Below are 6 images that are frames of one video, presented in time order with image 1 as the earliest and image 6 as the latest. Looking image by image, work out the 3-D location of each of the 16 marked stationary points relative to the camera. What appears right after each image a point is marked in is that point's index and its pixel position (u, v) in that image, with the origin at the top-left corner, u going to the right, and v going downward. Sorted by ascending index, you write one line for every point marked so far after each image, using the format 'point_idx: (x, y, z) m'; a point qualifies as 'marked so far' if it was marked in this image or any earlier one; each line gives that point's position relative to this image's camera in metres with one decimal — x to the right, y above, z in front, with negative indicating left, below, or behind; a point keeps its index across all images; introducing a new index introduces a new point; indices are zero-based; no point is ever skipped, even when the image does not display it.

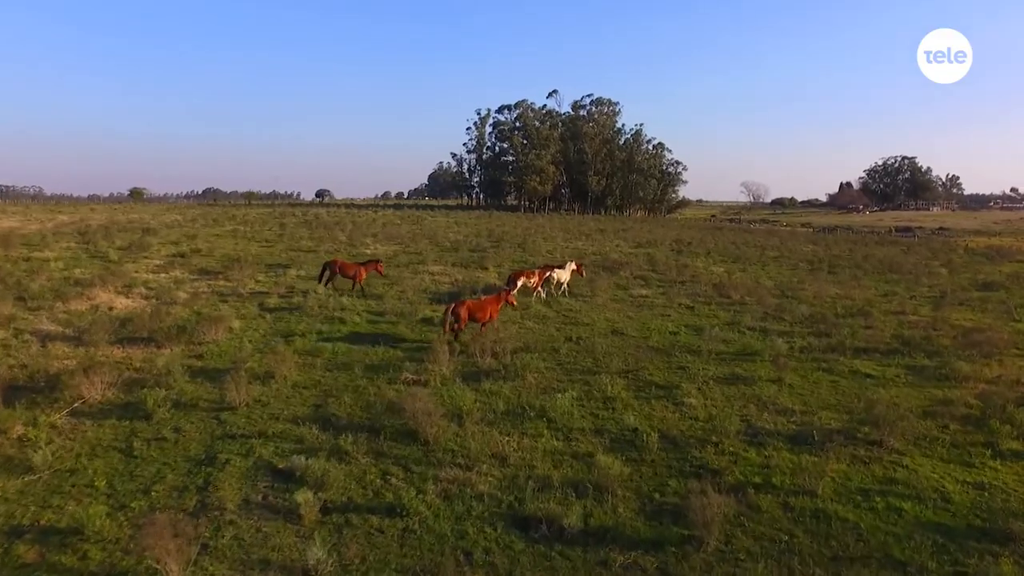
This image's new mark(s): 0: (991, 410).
0: (+7.8, -2.0, +11.1) m
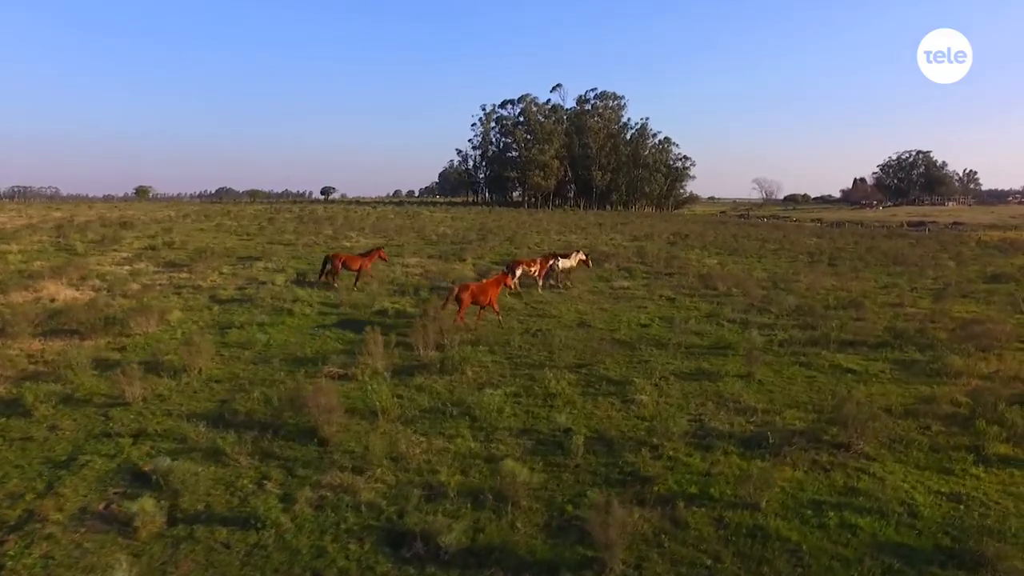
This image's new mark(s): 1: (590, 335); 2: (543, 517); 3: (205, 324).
0: (+6.7, -1.7, +9.7) m
1: (+1.7, -1.0, +14.7) m
2: (+0.3, -2.3, +6.9) m
3: (-6.8, -0.8, +15.1) m
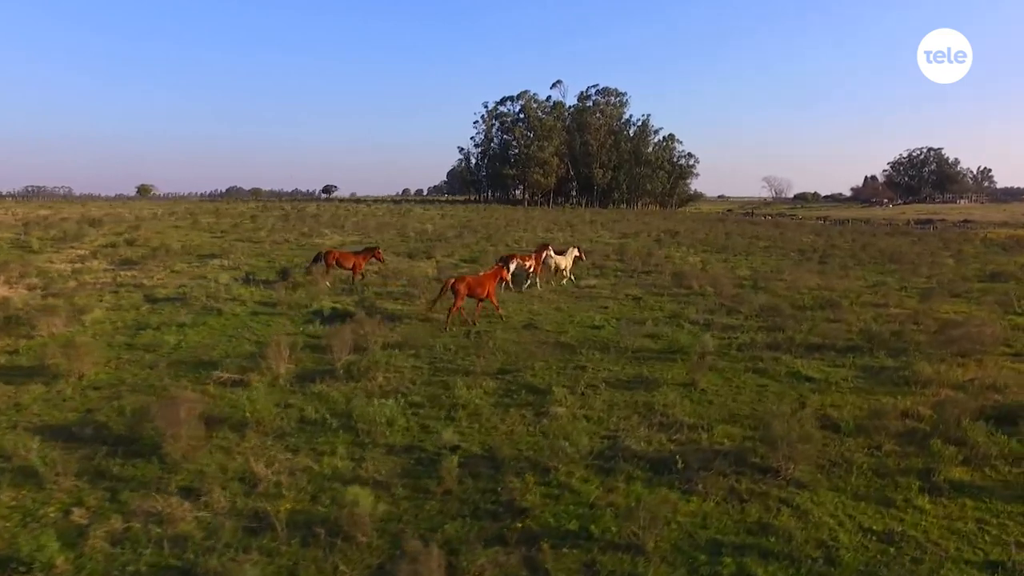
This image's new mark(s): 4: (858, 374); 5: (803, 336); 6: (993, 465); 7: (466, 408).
0: (+5.3, -1.7, +8.4) m
1: (+0.4, -1.0, +13.5) m
2: (-1.1, -2.3, +5.7) m
3: (-8.1, -0.7, +14.1) m
4: (+5.8, -1.4, +11.5) m
5: (+5.8, -1.0, +13.6) m
6: (+5.3, -2.0, +7.6) m
7: (-0.6, -1.6, +9.4) m
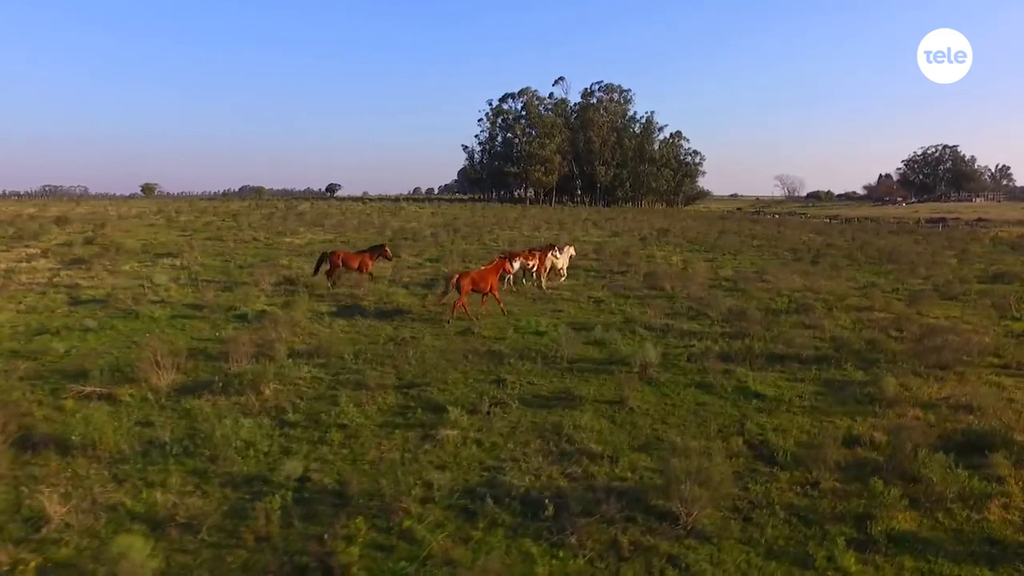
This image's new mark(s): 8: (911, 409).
0: (+3.9, -1.8, +7.0) m
1: (-0.9, -1.0, +12.2) m
2: (-2.5, -2.3, +4.4) m
3: (-9.3, -0.7, +13.0) m
4: (+4.5, -1.5, +10.0) m
5: (+4.5, -1.0, +12.2) m
6: (+3.9, -2.0, +6.2) m
7: (-2.0, -1.7, +8.2) m
8: (+5.1, -1.6, +8.8) m
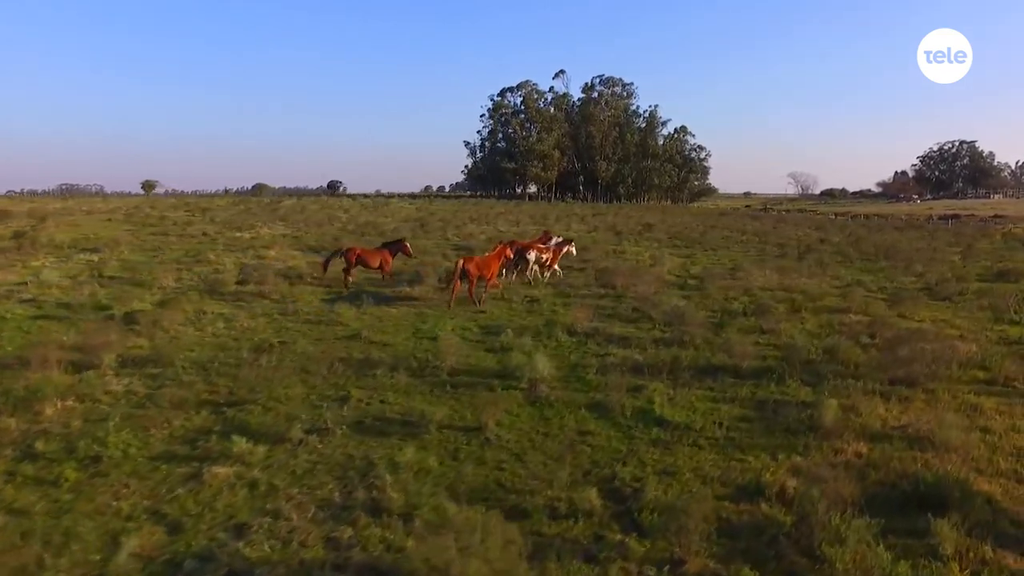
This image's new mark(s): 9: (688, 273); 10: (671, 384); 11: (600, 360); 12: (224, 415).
0: (+2.1, -1.7, +5.0) m
1: (-2.6, -0.9, +10.3) m
2: (-4.4, -2.2, +2.6) m
3: (-11.0, -0.7, +11.3) m
4: (+2.7, -1.4, +8.0) m
5: (+2.8, -1.0, +10.1) m
6: (+2.1, -2.0, +4.1) m
7: (-3.8, -1.6, +6.2) m
8: (+3.3, -1.5, +6.7) m
9: (+4.7, +0.4, +18.2) m
10: (+2.0, -1.3, +8.7) m
11: (+1.3, -1.0, +9.7) m
12: (-3.2, -1.3, +7.7) m
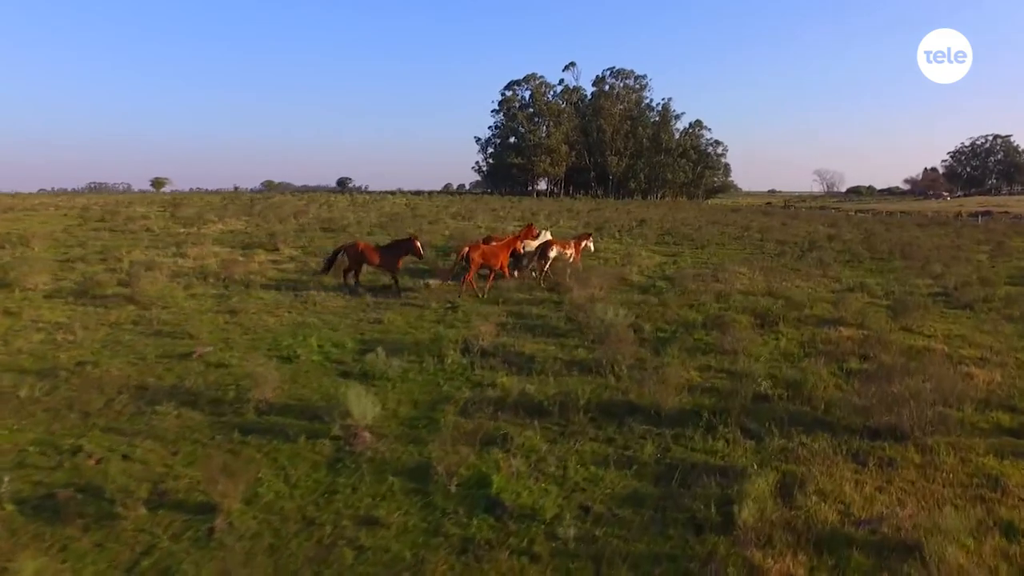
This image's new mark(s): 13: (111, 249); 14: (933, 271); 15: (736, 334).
0: (+0.3, -1.8, +2.4) m
1: (-4.2, -1.0, +7.9) m
2: (-6.3, -2.3, +0.2) m
3: (-12.5, -0.7, +9.1) m
4: (+1.1, -1.5, +5.4) m
5: (+1.2, -1.0, +7.6) m
6: (+0.3, -2.0, +1.6) m
7: (-5.5, -1.7, +3.9) m
8: (+1.6, -1.6, +4.1) m
9: (+3.4, +0.3, +15.5) m
10: (+0.4, -1.3, +6.1) m
11: (-0.3, -1.1, +7.2) m
12: (-4.9, -1.4, +5.3) m
13: (-10.5, +1.0, +18.0) m
14: (+10.0, +0.4, +16.2) m
15: (+3.1, -0.6, +9.4) m
